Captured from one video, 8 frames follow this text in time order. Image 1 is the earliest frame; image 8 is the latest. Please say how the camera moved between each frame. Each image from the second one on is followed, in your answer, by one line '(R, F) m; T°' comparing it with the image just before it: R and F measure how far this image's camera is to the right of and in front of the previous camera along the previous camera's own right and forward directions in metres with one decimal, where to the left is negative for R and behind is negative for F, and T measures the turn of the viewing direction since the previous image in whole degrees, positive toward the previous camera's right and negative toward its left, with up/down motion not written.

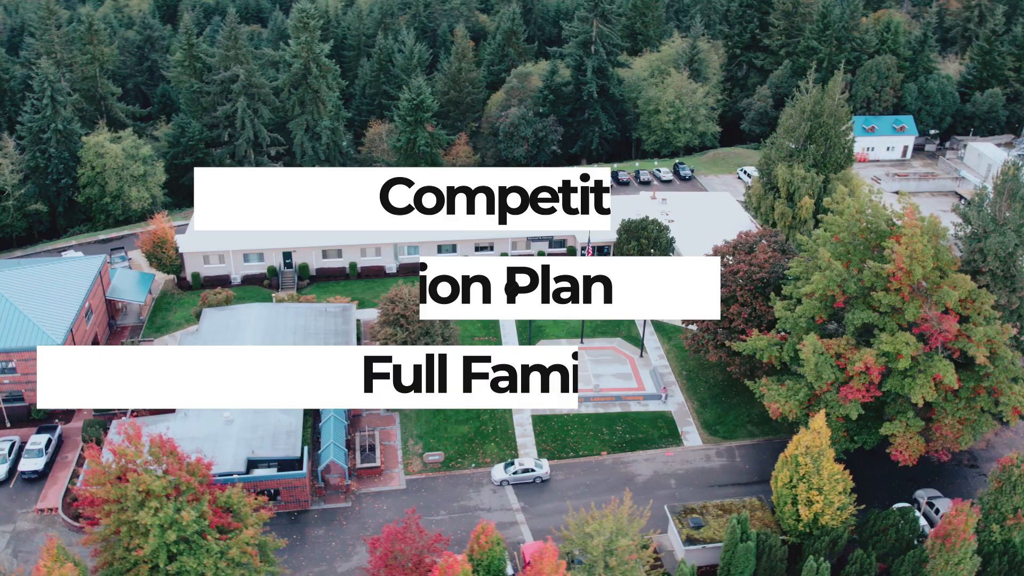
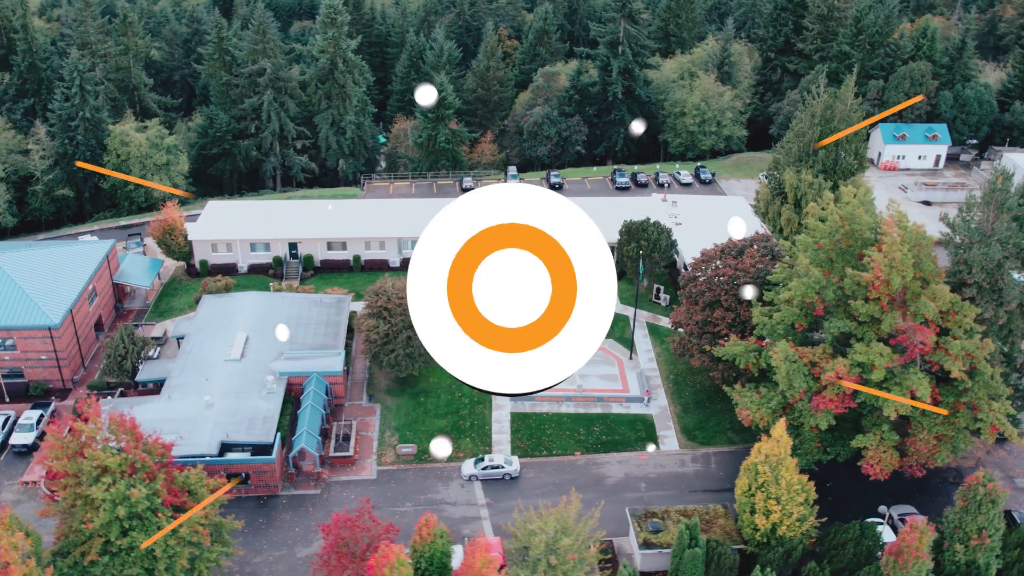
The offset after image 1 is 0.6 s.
(+3.7, +0.1) m; -4°
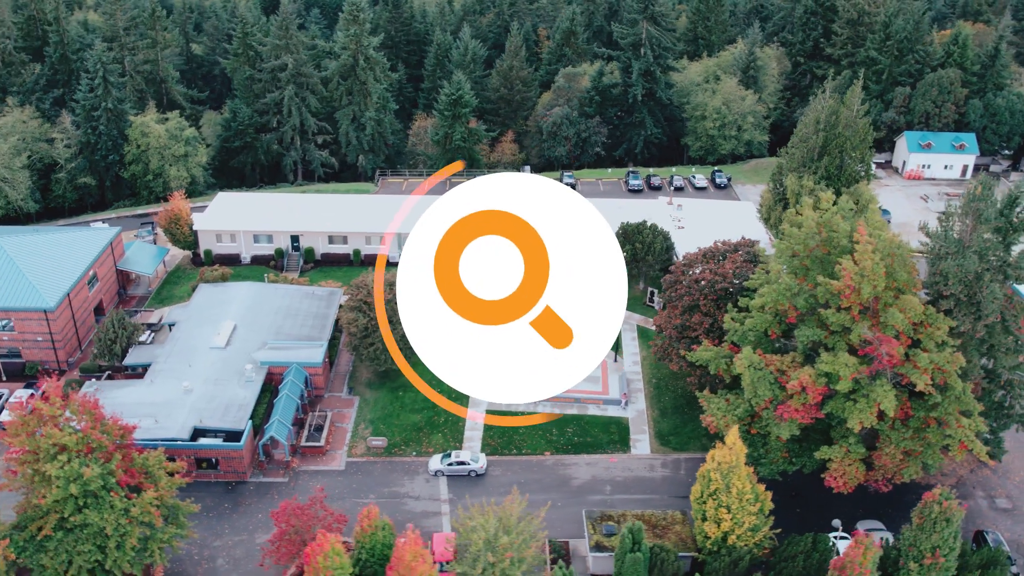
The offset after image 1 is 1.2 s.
(+3.7, +0.1) m; -3°
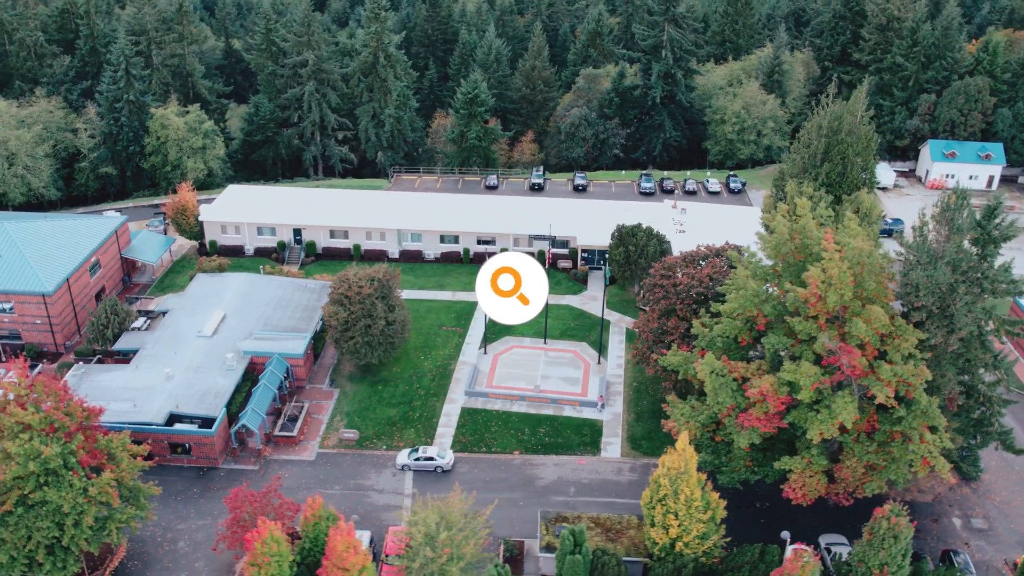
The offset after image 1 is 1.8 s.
(+3.7, +0.1) m; -3°
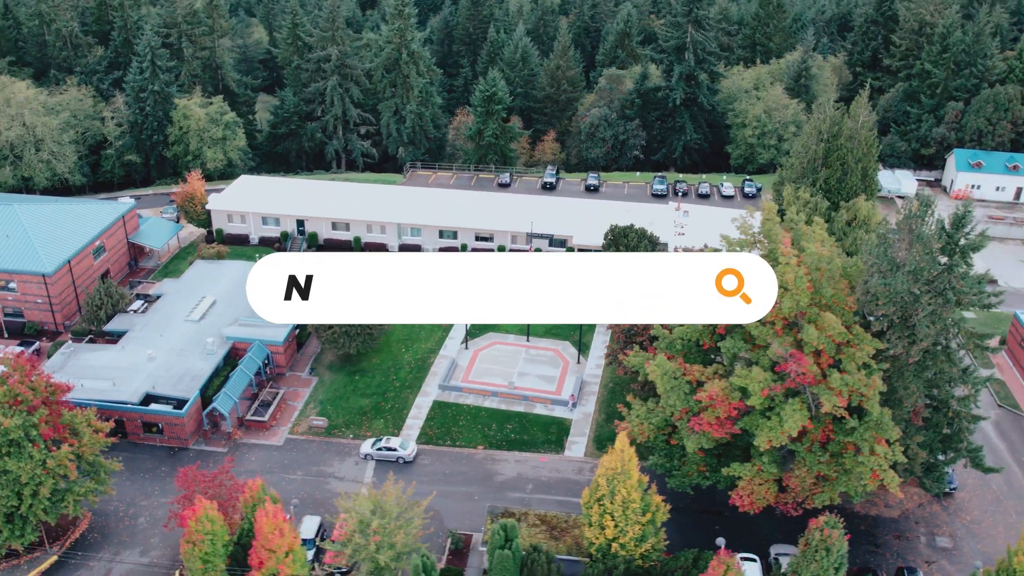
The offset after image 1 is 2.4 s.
(+4.2, 0.0) m; -4°
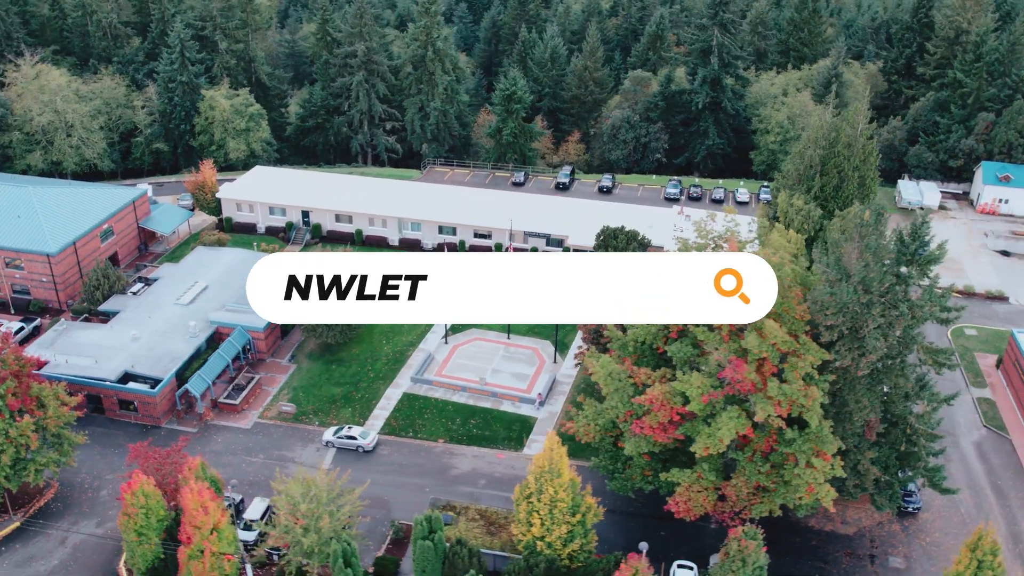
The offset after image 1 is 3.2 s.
(+4.7, 0.0) m; -4°
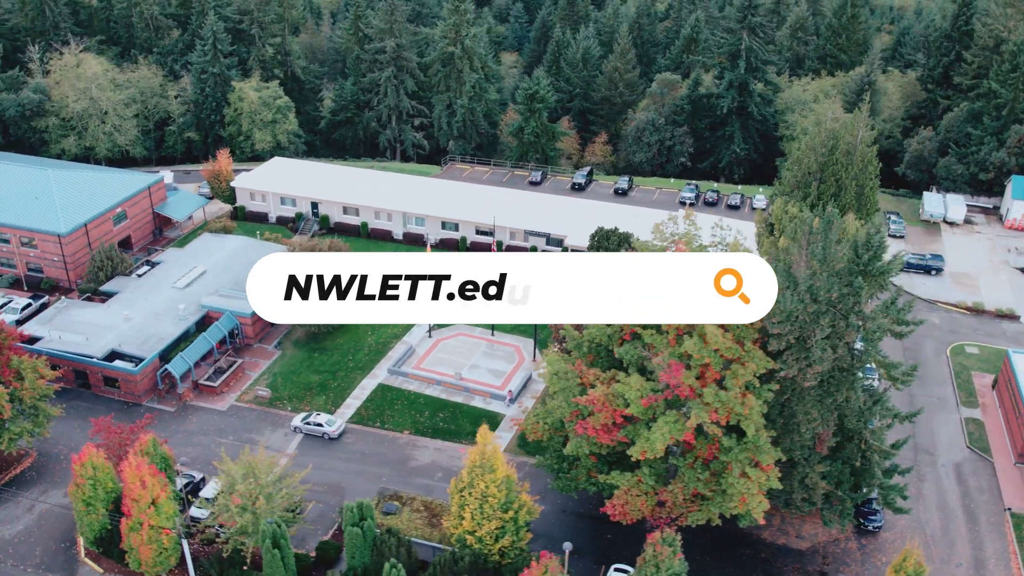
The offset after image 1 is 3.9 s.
(+4.6, 0.0) m; -4°
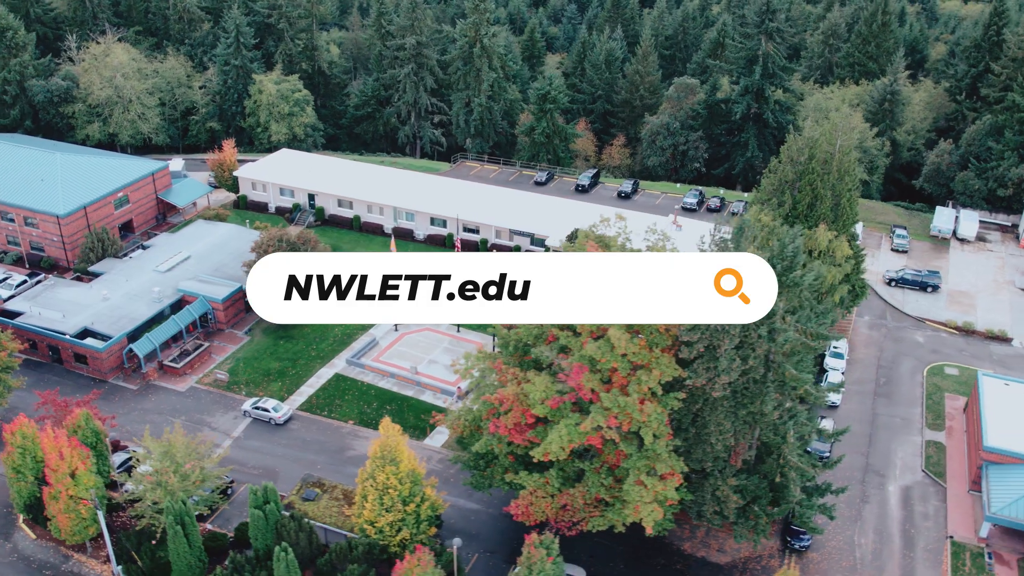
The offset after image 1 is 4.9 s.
(+5.9, +0.1) m; -5°
